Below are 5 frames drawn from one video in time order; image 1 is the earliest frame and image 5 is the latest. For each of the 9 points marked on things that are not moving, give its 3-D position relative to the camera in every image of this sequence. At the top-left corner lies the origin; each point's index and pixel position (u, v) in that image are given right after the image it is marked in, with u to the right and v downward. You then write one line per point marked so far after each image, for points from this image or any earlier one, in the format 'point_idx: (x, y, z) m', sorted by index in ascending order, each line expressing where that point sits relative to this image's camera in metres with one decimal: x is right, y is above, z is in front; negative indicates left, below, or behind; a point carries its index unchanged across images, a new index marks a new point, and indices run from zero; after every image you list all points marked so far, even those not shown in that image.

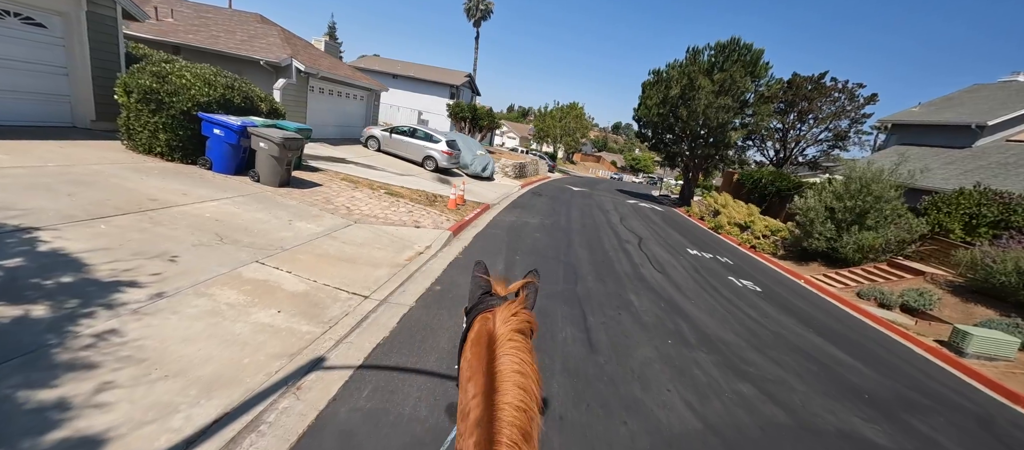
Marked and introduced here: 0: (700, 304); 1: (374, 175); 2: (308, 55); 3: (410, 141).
0: (+3.5, -1.4, +7.0) m
1: (-4.2, +1.5, +11.6) m
2: (-7.6, +6.3, +14.0) m
3: (-4.1, +3.4, +15.4) m
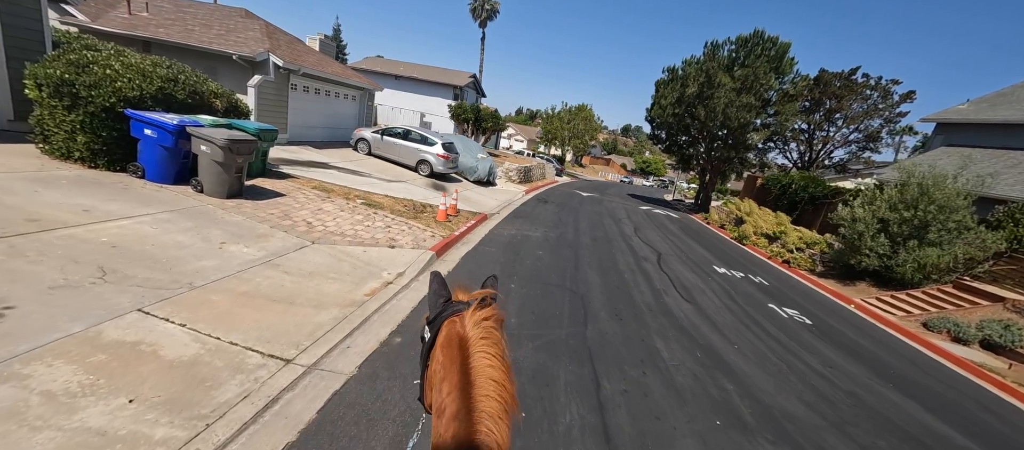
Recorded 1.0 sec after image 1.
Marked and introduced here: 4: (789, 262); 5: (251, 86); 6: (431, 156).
0: (+3.3, -1.8, +5.4) m
1: (-4.2, +1.2, +10.3) m
2: (-7.5, +5.9, +12.8) m
3: (-4.1, +3.0, +14.1) m
4: (+9.4, -1.3, +12.7) m
5: (-7.5, +4.0, +10.9) m
6: (-2.9, +2.5, +13.7) m
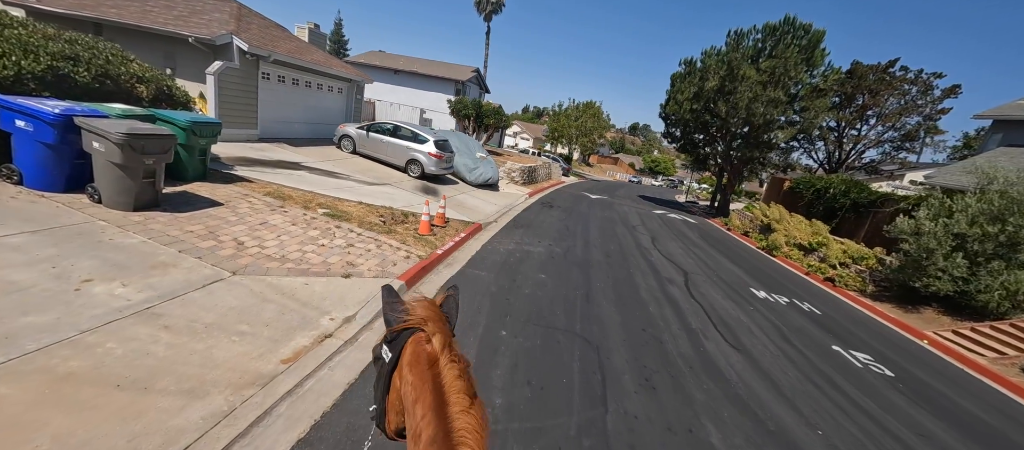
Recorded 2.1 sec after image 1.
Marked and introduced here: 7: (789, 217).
0: (+3.2, -2.1, +3.8) m
1: (-4.2, +0.9, +8.7) m
2: (-7.5, +5.7, +11.3) m
3: (-4.0, +2.8, +12.5) m
4: (+9.3, -1.6, +11.0) m
5: (-7.5, +3.7, +9.4) m
6: (-2.9, +2.3, +12.2) m
7: (+11.0, +0.3, +15.1) m
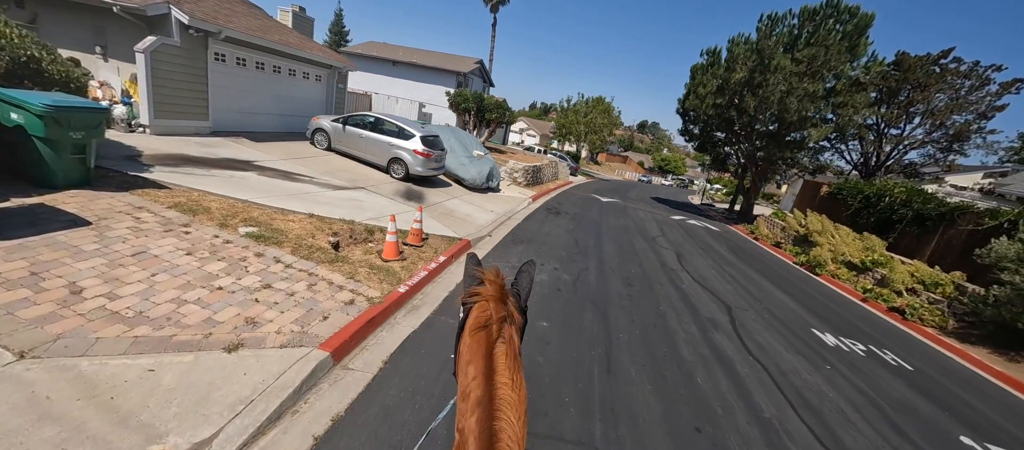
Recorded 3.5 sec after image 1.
0: (+3.0, -2.5, +1.9) m
1: (-4.3, +0.6, +6.9) m
2: (-7.4, +5.5, +9.5) m
3: (-4.0, +2.5, +10.7) m
4: (+9.3, -2.1, +9.0) m
5: (-7.5, +3.5, +7.6) m
6: (-2.9, +2.0, +10.4) m
7: (+11.1, -0.1, +13.1) m
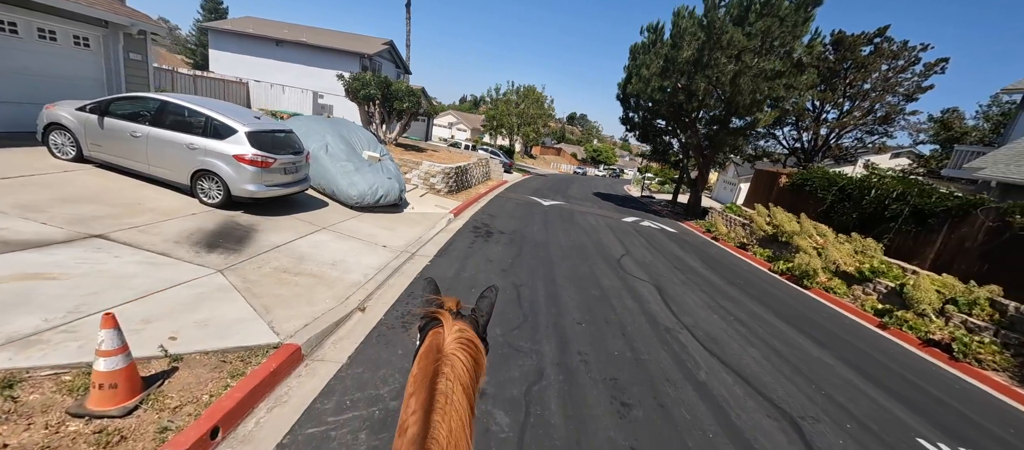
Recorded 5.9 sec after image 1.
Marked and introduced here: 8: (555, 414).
0: (+2.8, -3.2, -1.2) m
1: (-5.4, -0.5, +2.5) m
2: (-9.2, +4.2, +4.5) m
3: (-5.8, +1.5, +6.2) m
4: (+7.8, -2.2, +6.7) m
5: (-8.9, +2.2, +2.6) m
6: (-4.7, +1.0, +6.1) m
7: (+8.8, -0.1, +11.0) m
8: (+0.3, -1.7, +3.3) m
